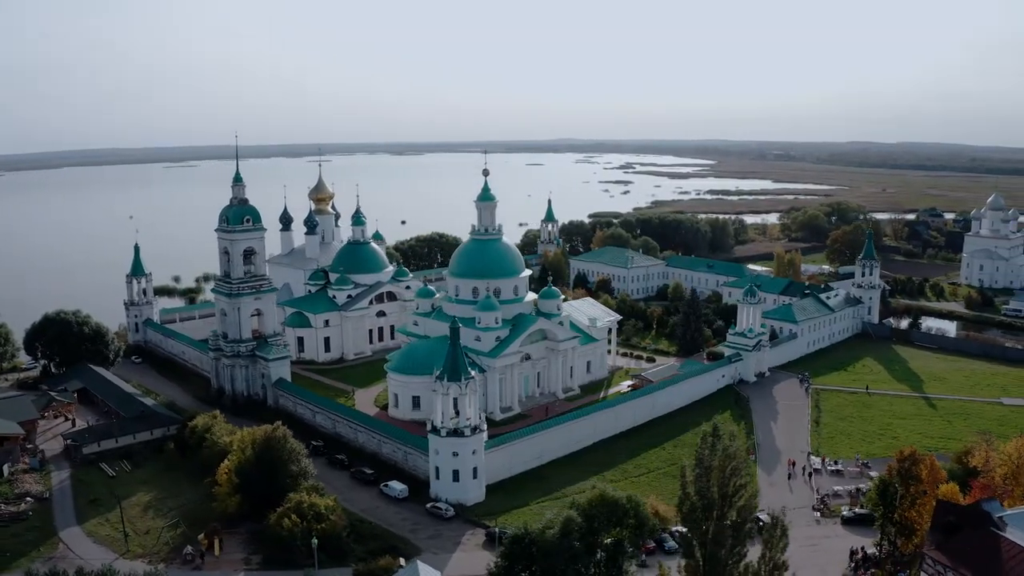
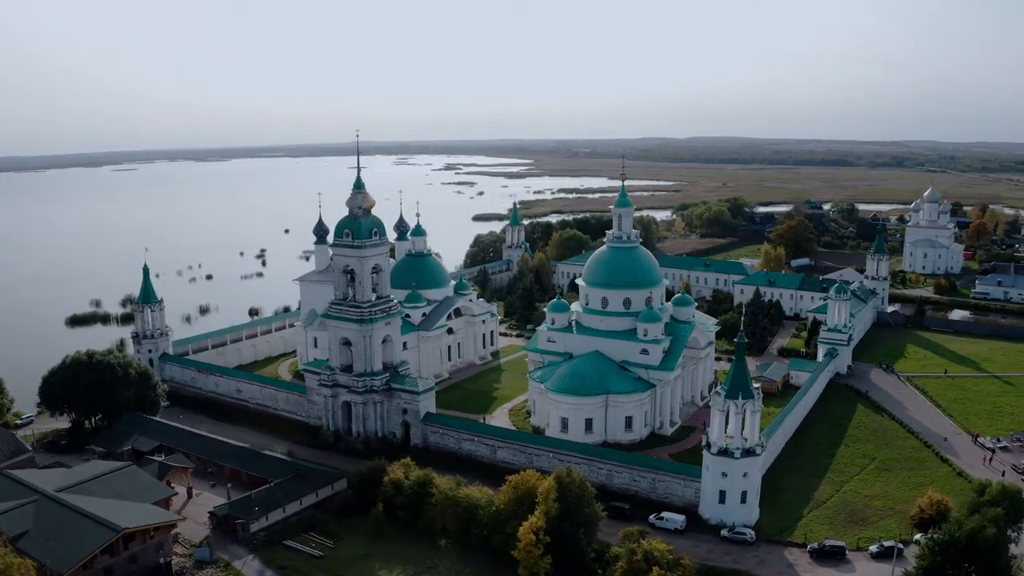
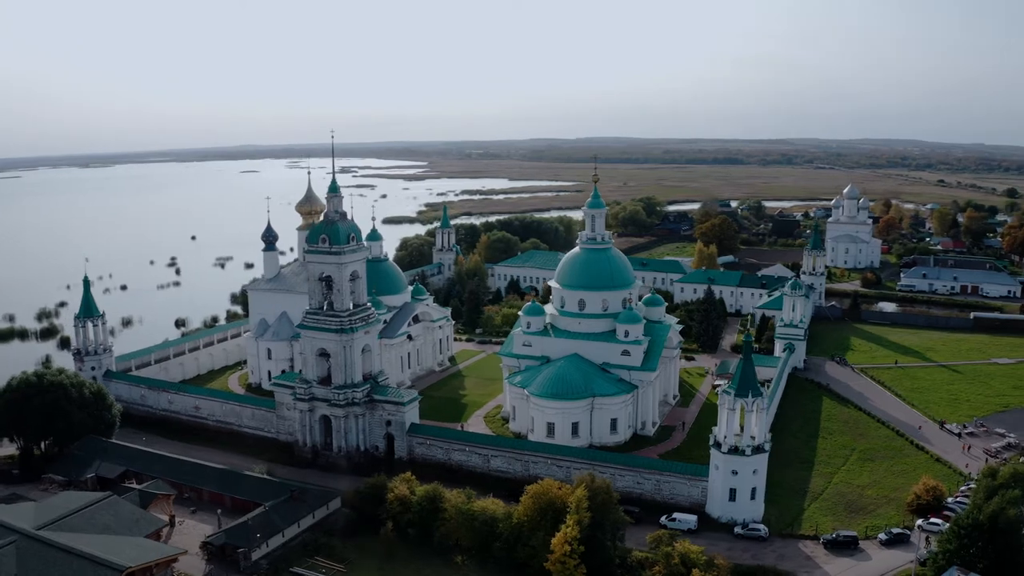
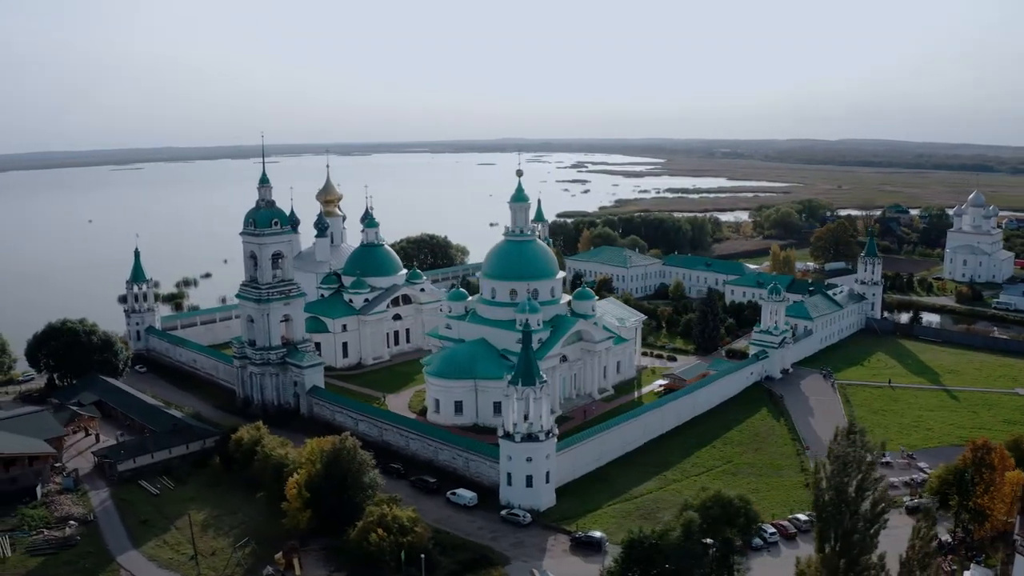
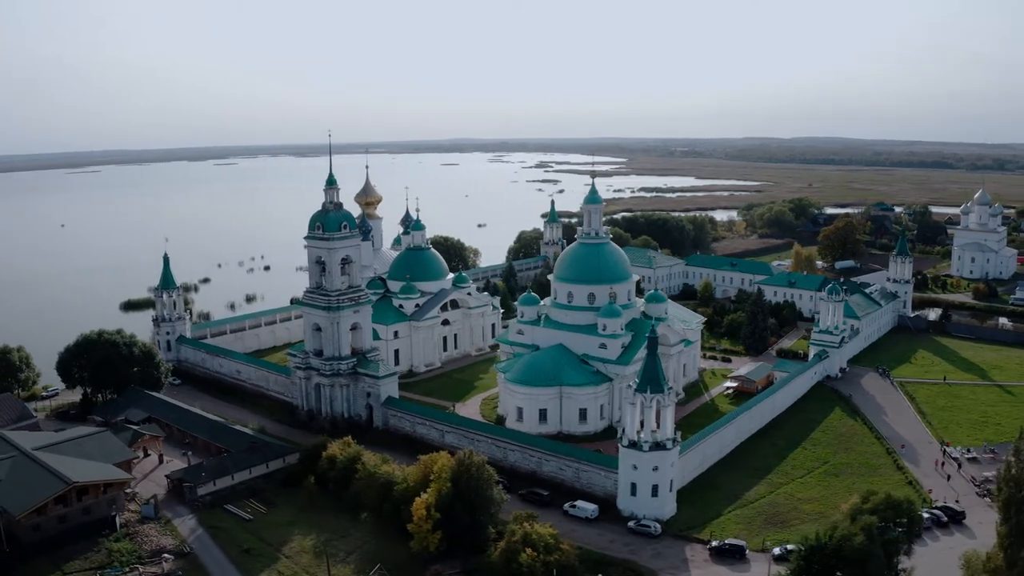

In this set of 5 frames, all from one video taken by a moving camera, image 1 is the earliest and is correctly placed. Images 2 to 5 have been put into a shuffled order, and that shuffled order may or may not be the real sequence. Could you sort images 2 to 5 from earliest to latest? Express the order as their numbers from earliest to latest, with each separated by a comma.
4, 5, 2, 3
